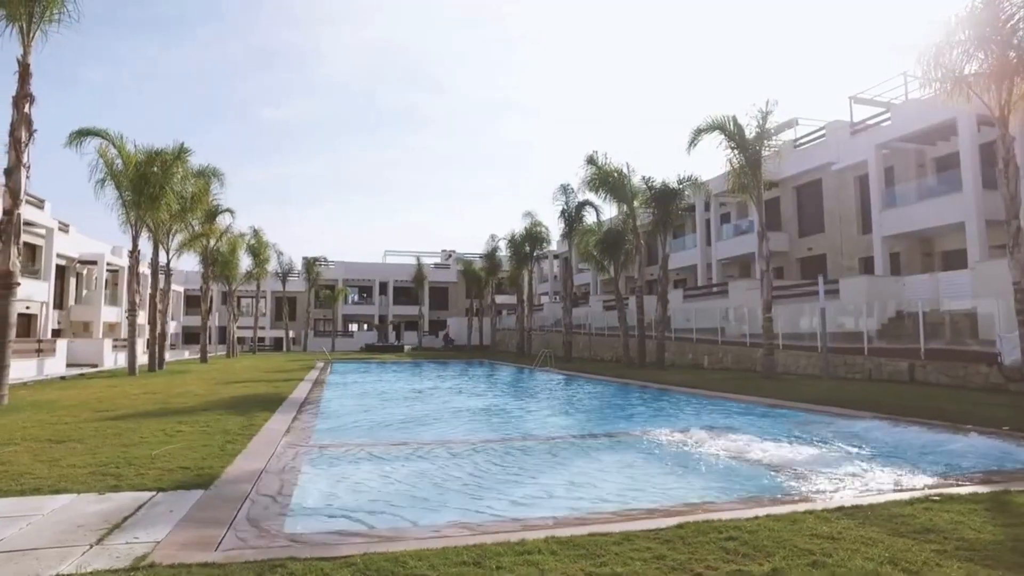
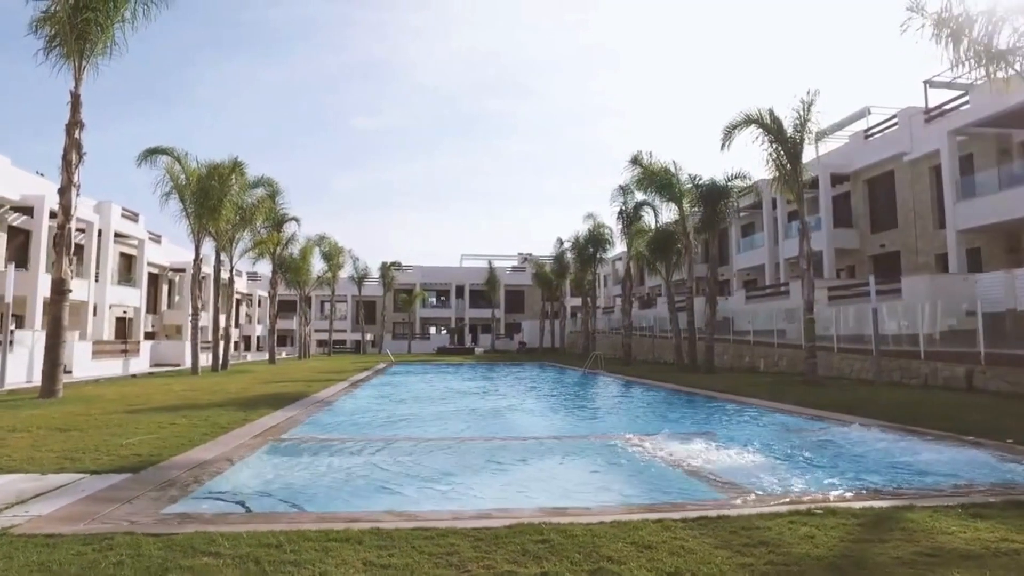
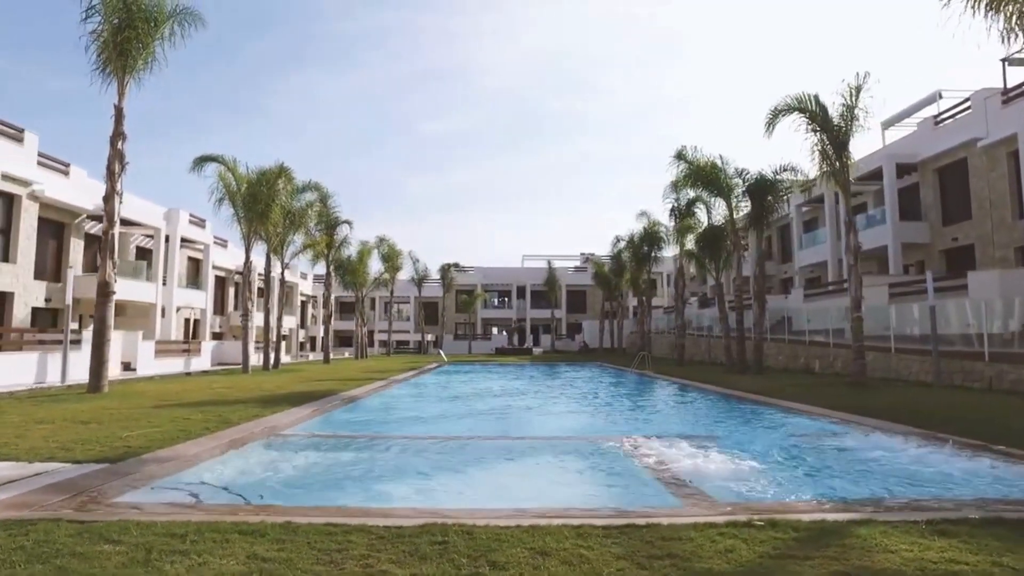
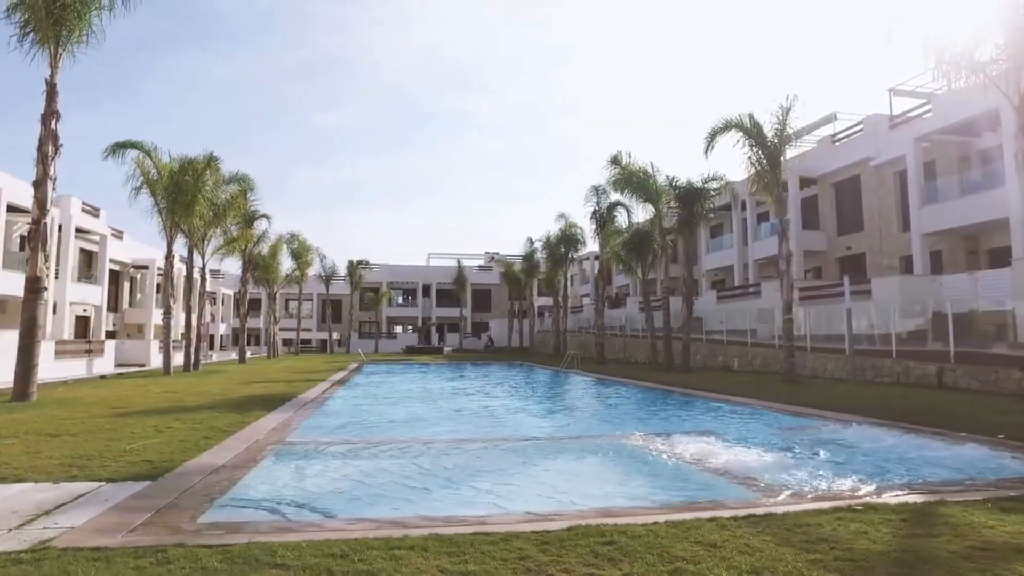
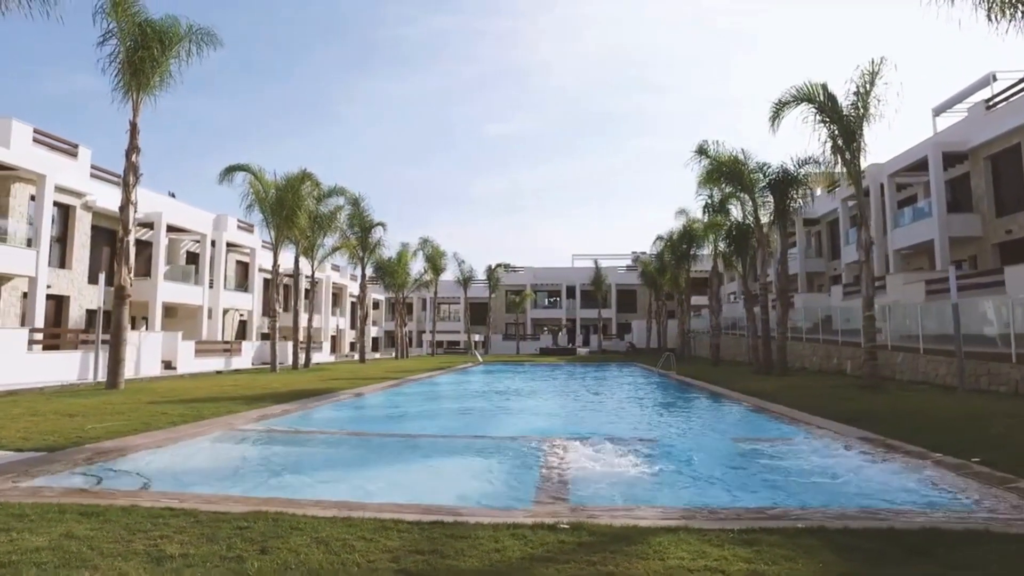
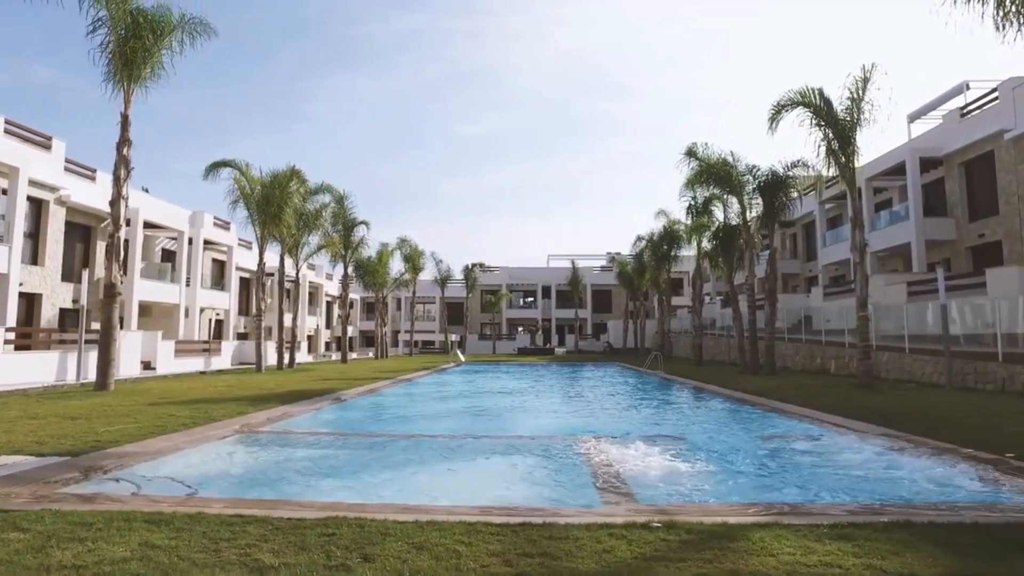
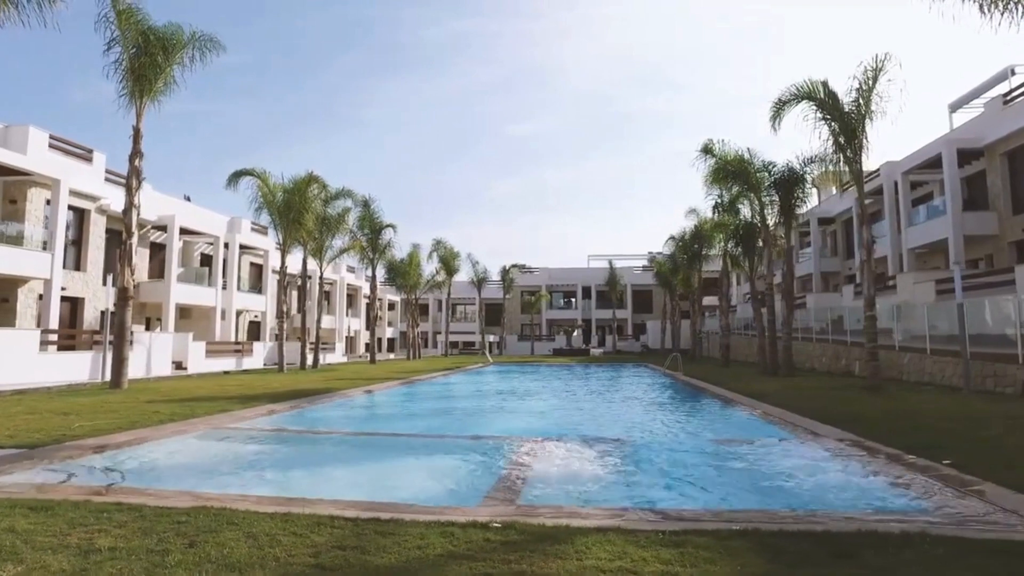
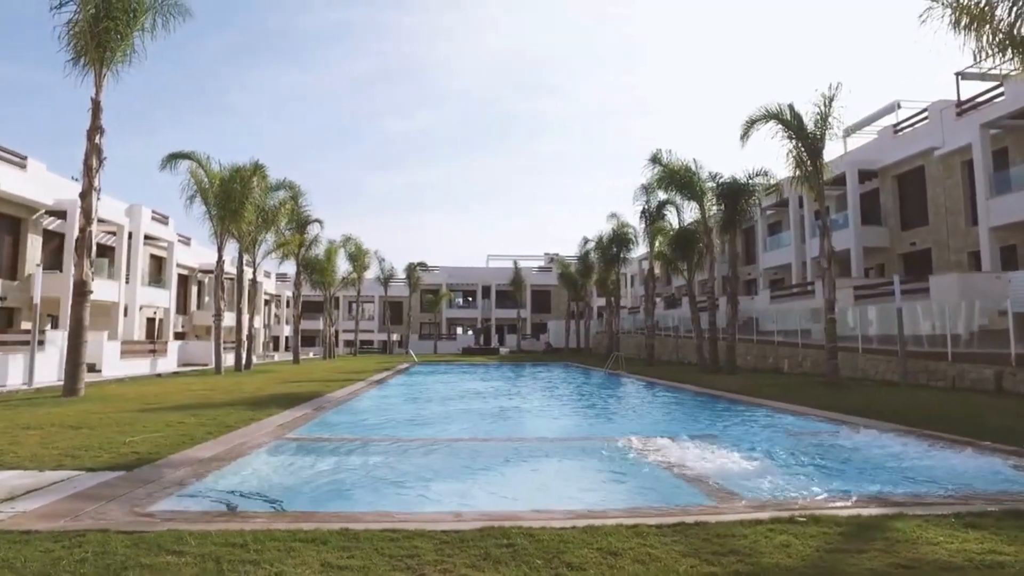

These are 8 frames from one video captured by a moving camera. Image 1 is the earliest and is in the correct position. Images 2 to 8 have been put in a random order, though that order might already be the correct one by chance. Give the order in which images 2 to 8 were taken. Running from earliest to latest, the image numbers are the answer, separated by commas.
4, 2, 8, 3, 6, 5, 7
